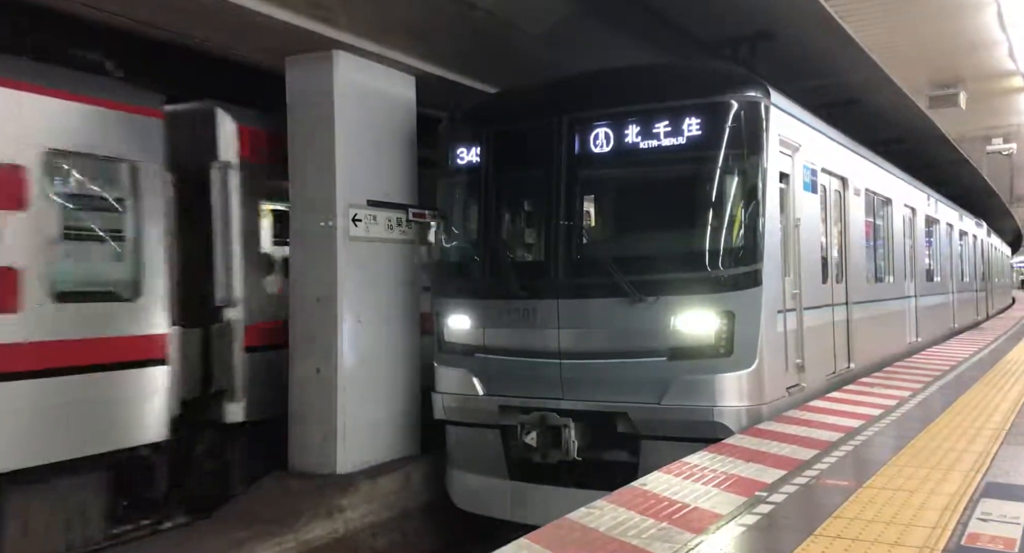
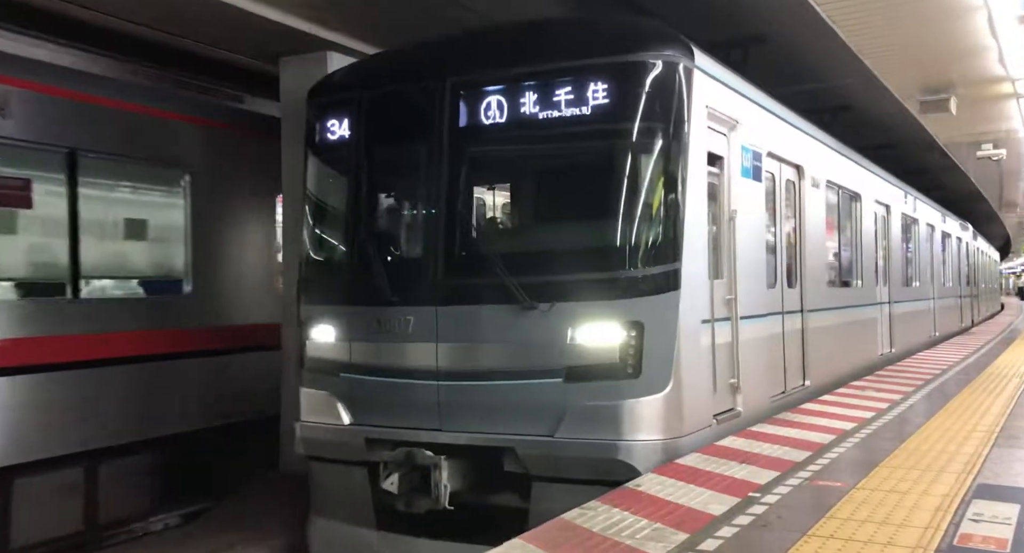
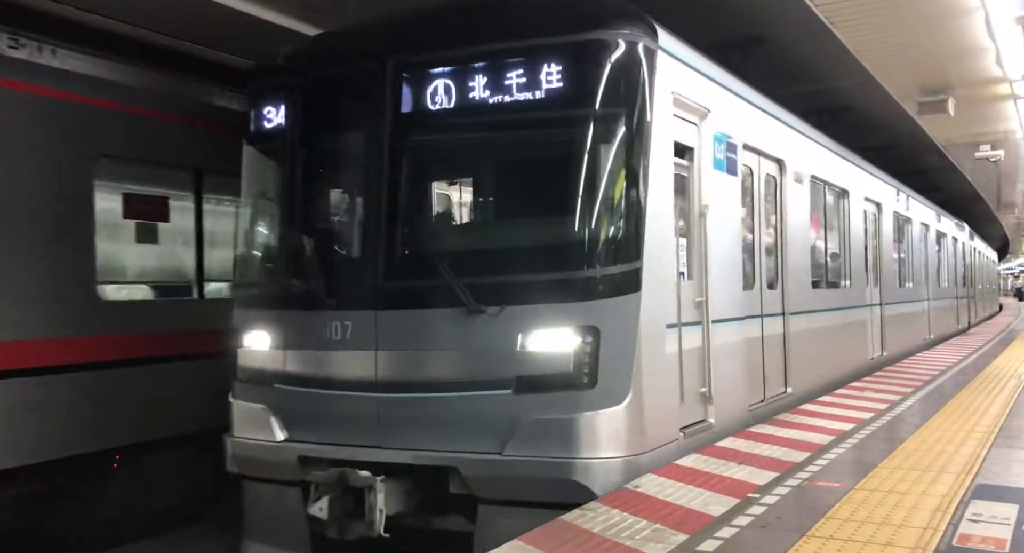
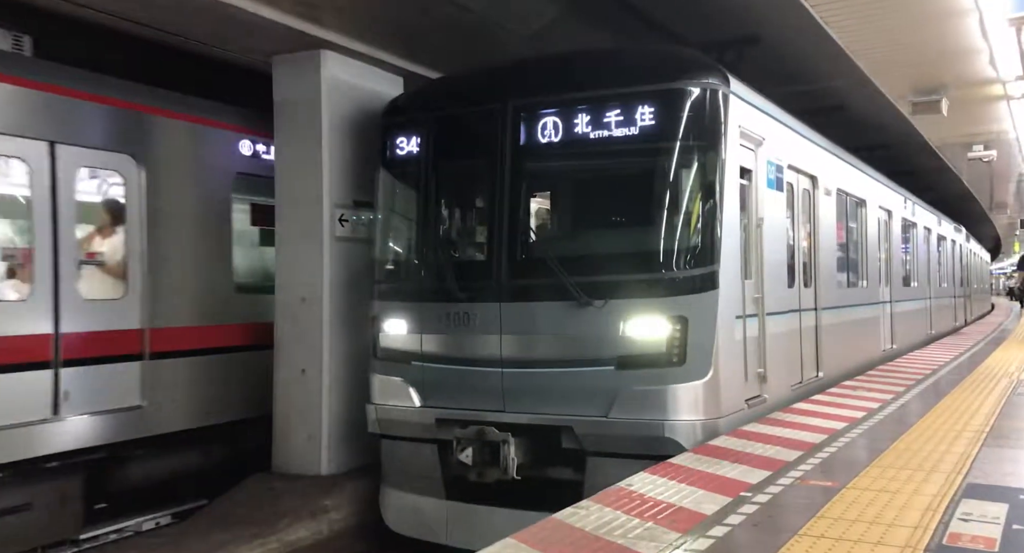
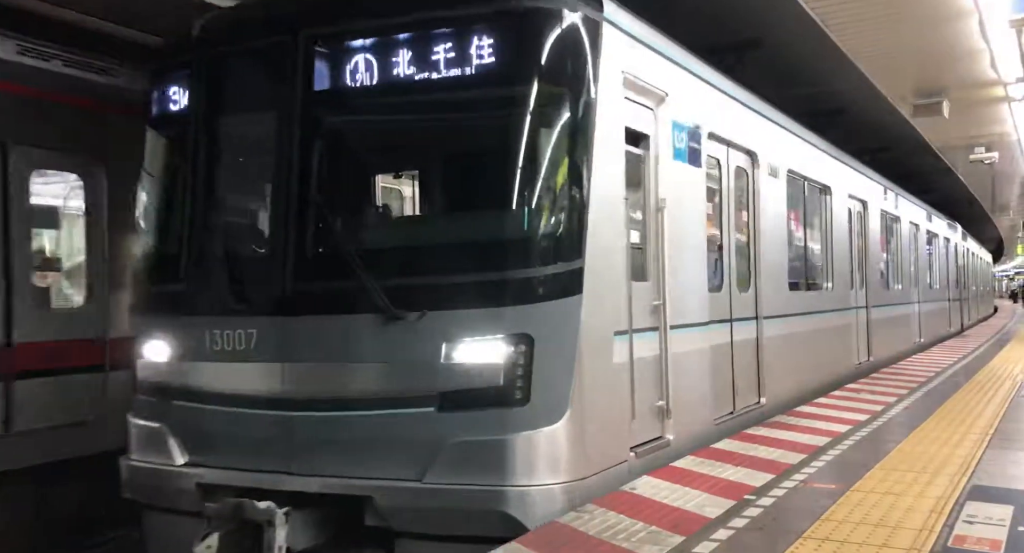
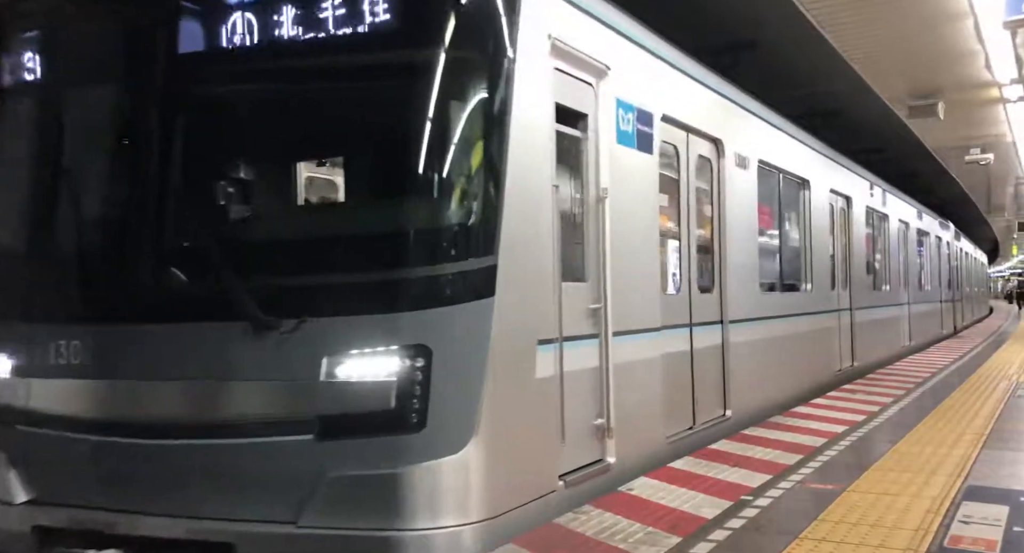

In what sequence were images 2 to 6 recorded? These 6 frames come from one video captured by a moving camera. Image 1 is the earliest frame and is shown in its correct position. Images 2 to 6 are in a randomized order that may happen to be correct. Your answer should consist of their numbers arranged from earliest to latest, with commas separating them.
4, 2, 3, 5, 6
